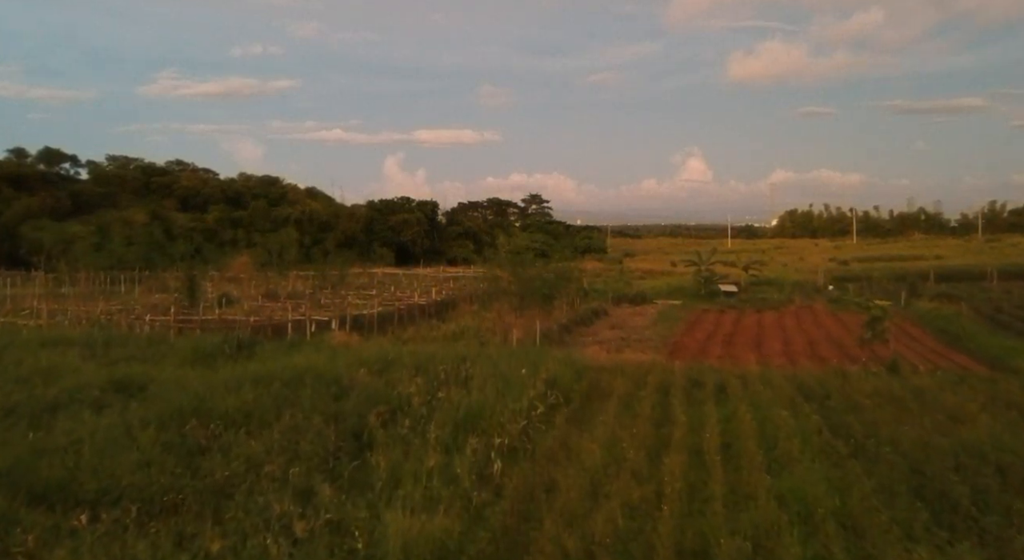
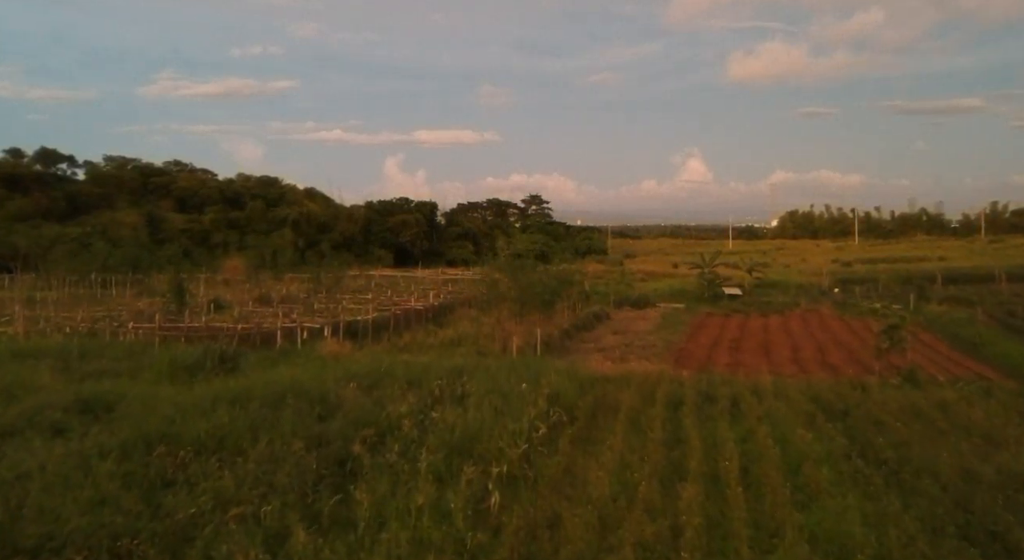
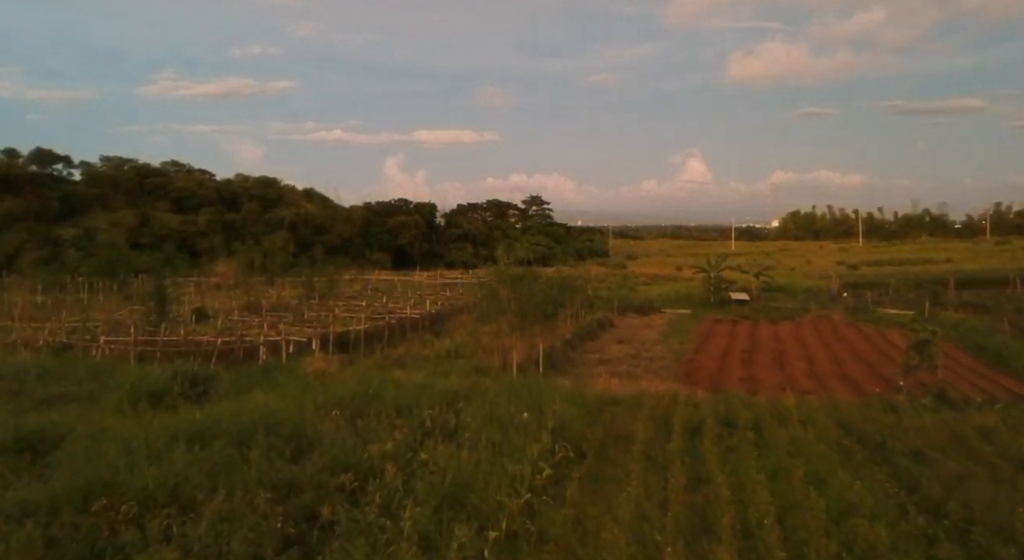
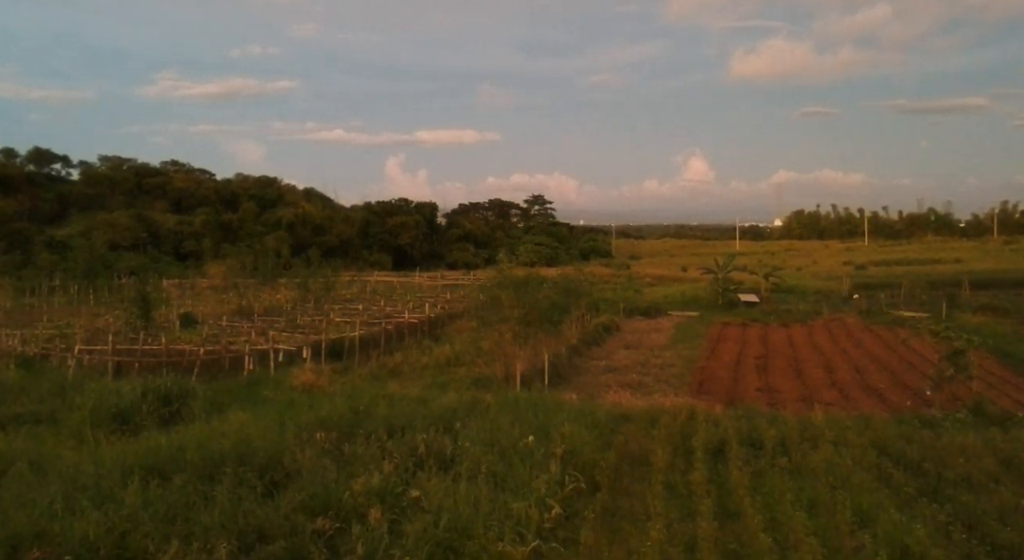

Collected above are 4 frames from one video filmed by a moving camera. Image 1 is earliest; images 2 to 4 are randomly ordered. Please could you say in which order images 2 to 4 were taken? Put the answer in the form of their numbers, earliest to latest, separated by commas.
2, 3, 4
